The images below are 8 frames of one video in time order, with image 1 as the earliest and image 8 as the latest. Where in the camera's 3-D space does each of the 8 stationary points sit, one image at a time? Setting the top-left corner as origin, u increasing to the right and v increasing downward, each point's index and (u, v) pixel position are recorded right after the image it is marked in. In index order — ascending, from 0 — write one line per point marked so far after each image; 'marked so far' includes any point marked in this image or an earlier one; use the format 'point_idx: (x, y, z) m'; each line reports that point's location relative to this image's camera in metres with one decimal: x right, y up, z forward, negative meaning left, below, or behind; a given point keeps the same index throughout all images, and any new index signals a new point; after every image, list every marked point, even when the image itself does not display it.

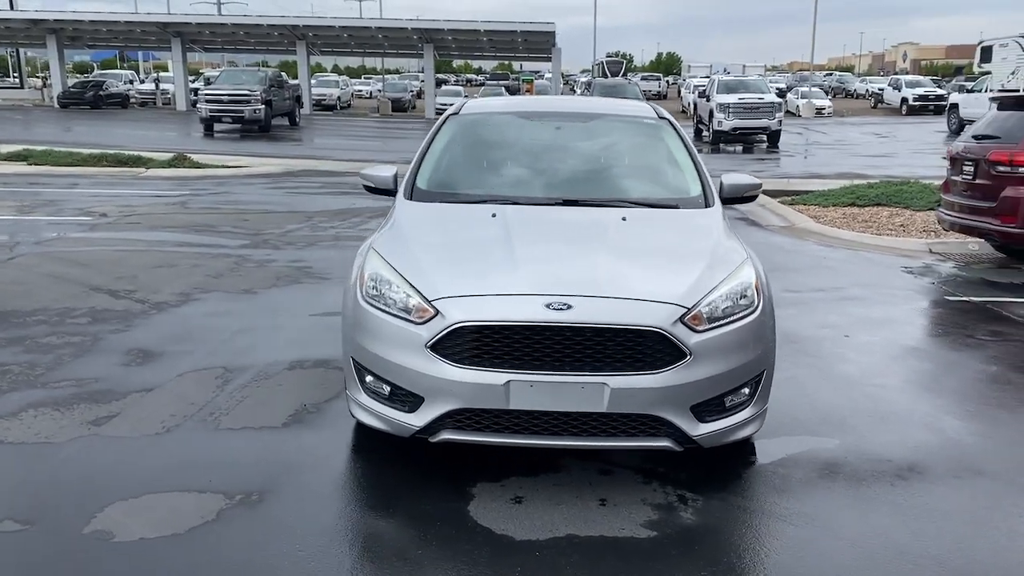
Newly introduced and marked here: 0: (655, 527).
0: (+0.6, -1.0, +3.6) m
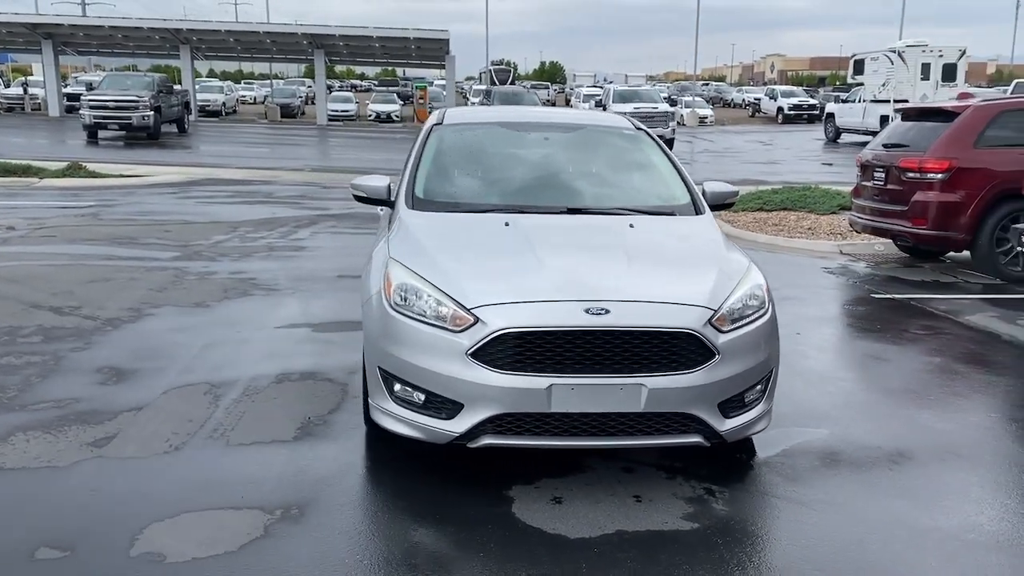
0: (+0.8, -1.0, +3.8) m
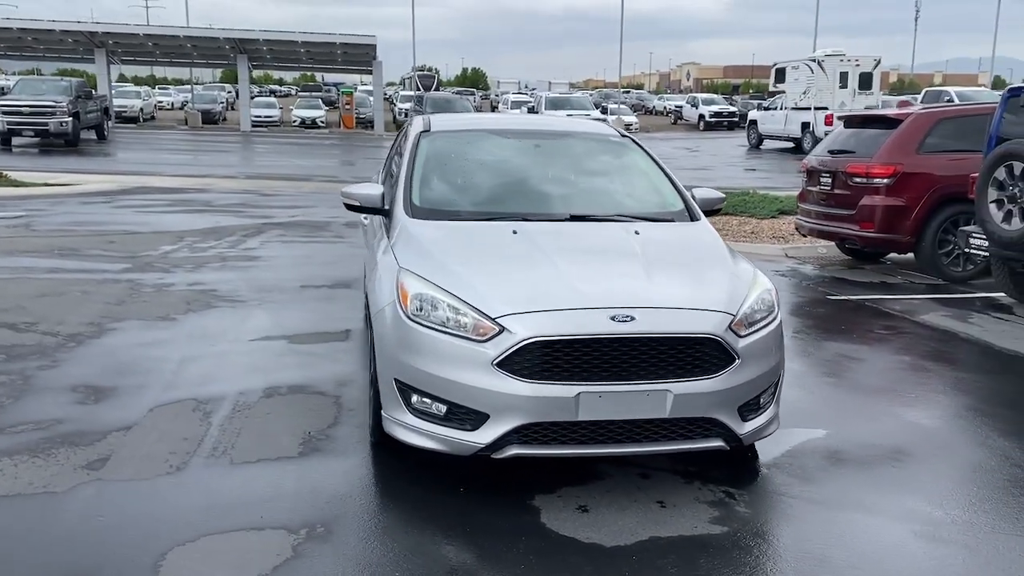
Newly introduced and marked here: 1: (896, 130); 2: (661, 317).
0: (+0.9, -1.0, +3.8) m
1: (+4.5, +1.9, +10.4) m
2: (+0.6, -0.1, +3.8) m
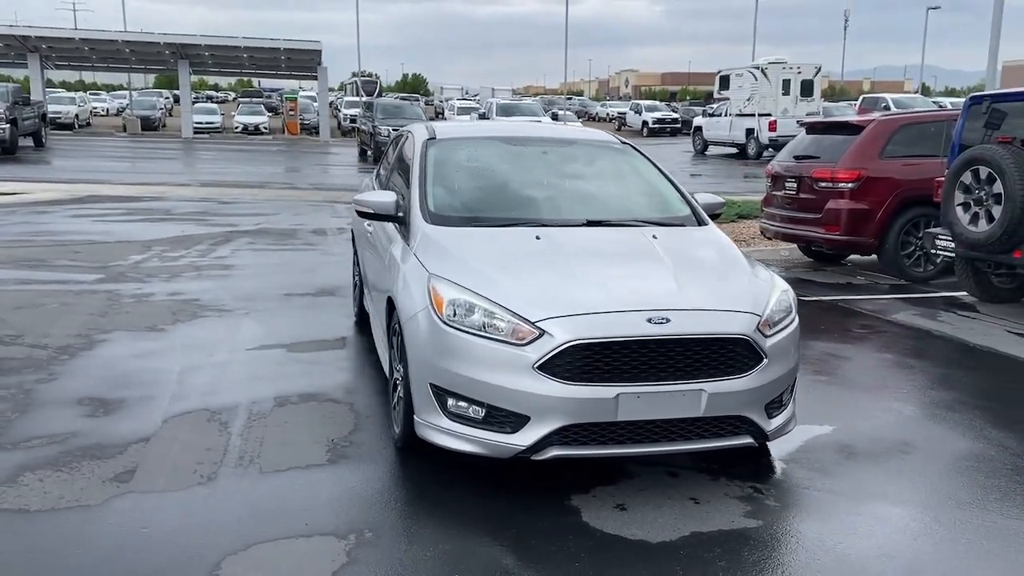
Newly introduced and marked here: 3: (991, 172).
0: (+1.1, -1.0, +4.0) m
1: (+4.2, +1.8, +10.8) m
2: (+0.8, -0.1, +4.0) m
3: (+4.2, +1.0, +7.9) m
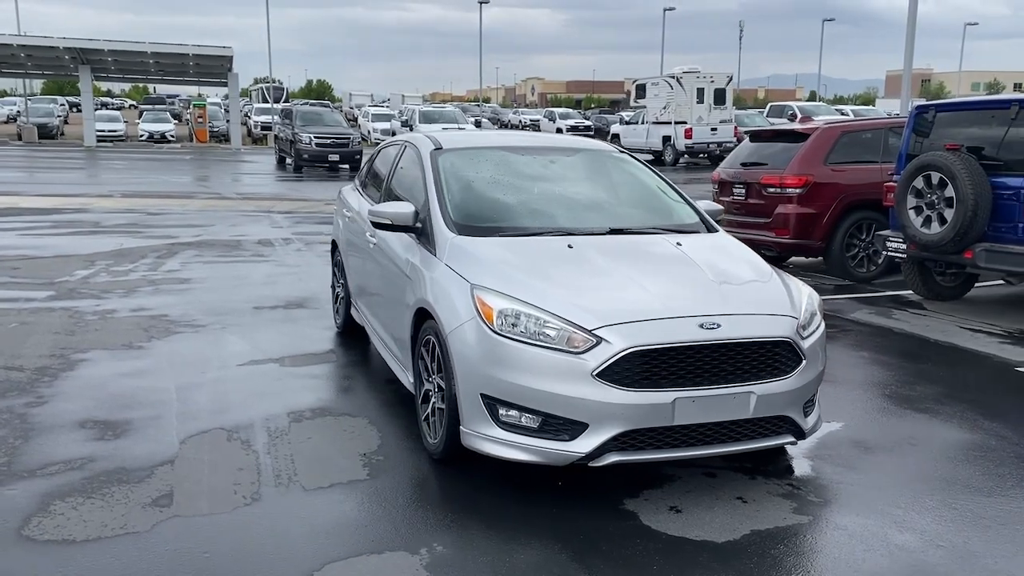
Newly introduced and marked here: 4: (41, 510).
0: (+1.4, -1.0, +4.1) m
1: (+3.7, +1.8, +11.3) m
2: (+1.1, -0.2, +4.1) m
3: (+4.0, +1.0, +8.4) m
4: (-2.1, -1.0, +4.0) m
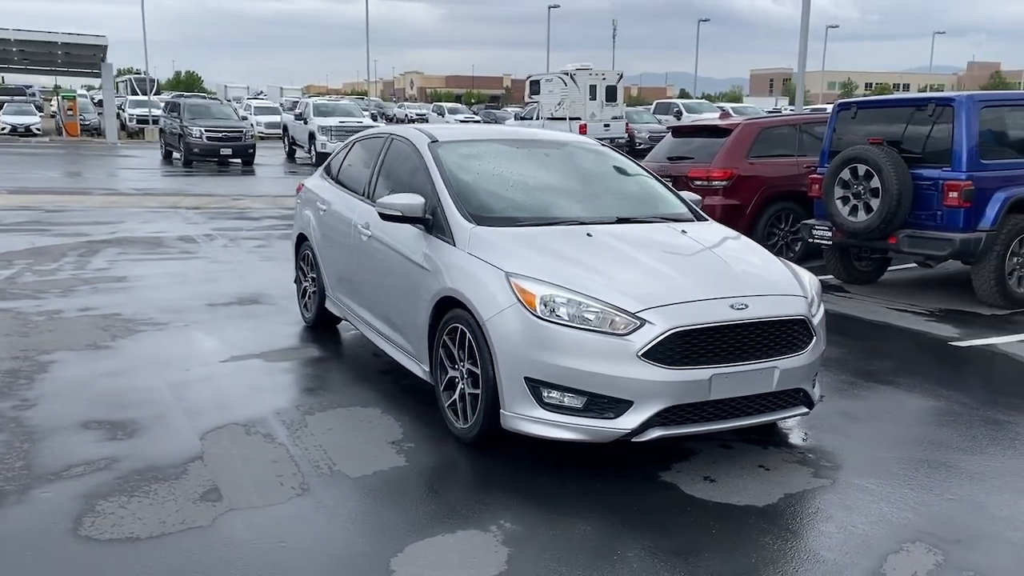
0: (+1.6, -0.9, +4.5) m
1: (+2.9, +2.0, +11.9) m
2: (+1.2, -0.1, +4.4) m
3: (+3.6, +1.2, +9.0) m
4: (-1.8, -1.0, +3.9) m
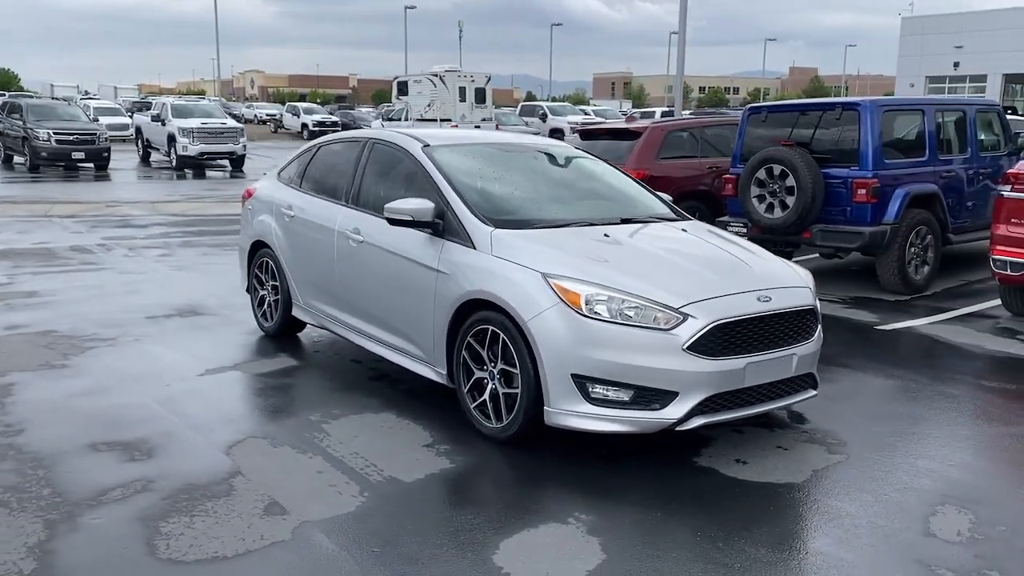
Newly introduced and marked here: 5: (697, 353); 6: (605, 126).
0: (+1.8, -0.9, +4.9) m
1: (+1.7, +2.1, +12.4) m
2: (+1.4, 0.0, +4.8) m
3: (+3.0, +1.3, +9.7) m
4: (-1.5, -1.0, +3.7) m
5: (+0.9, -0.3, +4.4) m
6: (+1.3, +2.3, +12.7) m
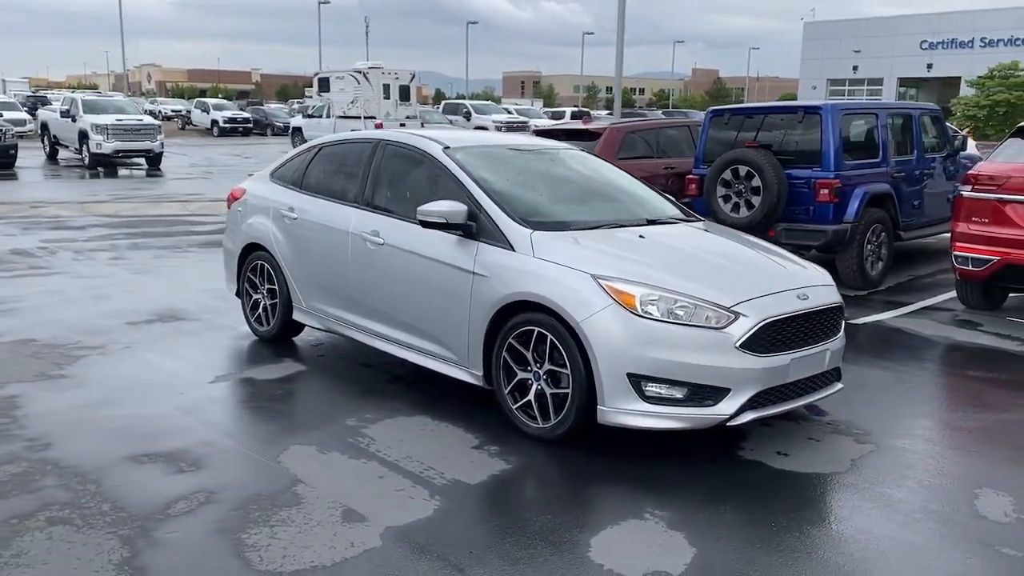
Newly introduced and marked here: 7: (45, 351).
0: (+2.0, -0.9, +5.1) m
1: (+1.2, +2.1, +12.6) m
2: (+1.7, 0.0, +5.0) m
3: (+2.7, +1.3, +10.0) m
4: (-1.1, -1.1, +3.6) m
5: (+1.2, -0.3, +4.6) m
6: (+0.7, +2.4, +12.9) m
7: (-3.5, -0.5, +6.7) m
